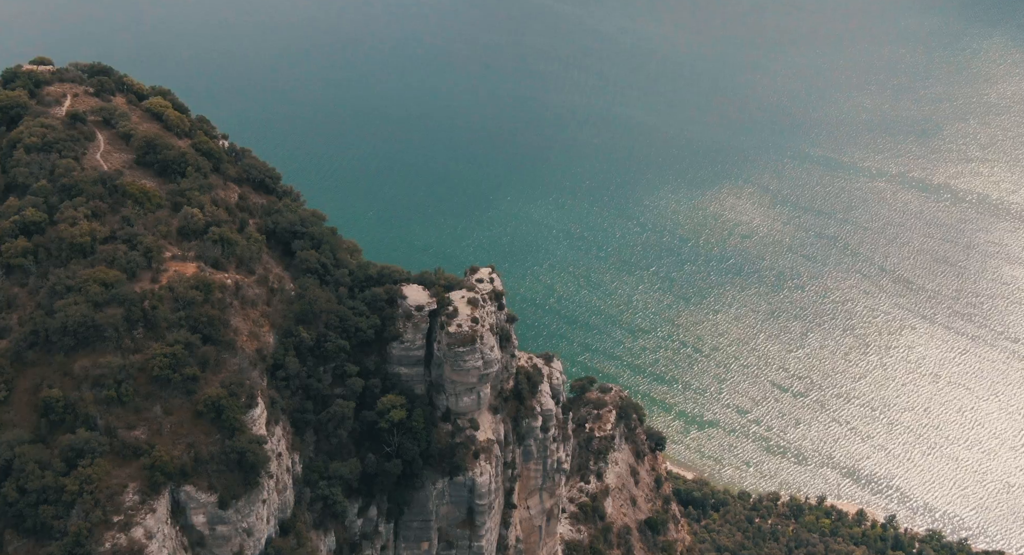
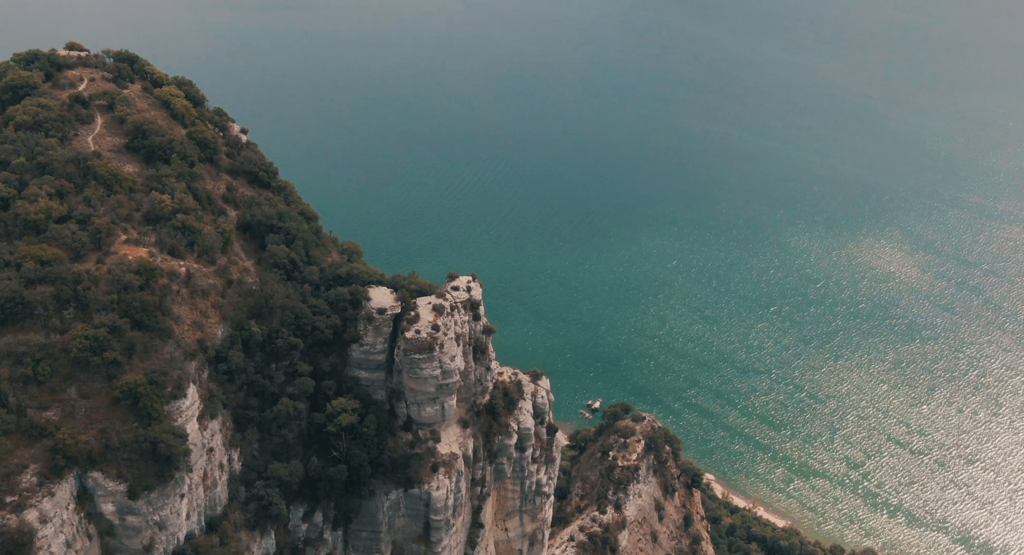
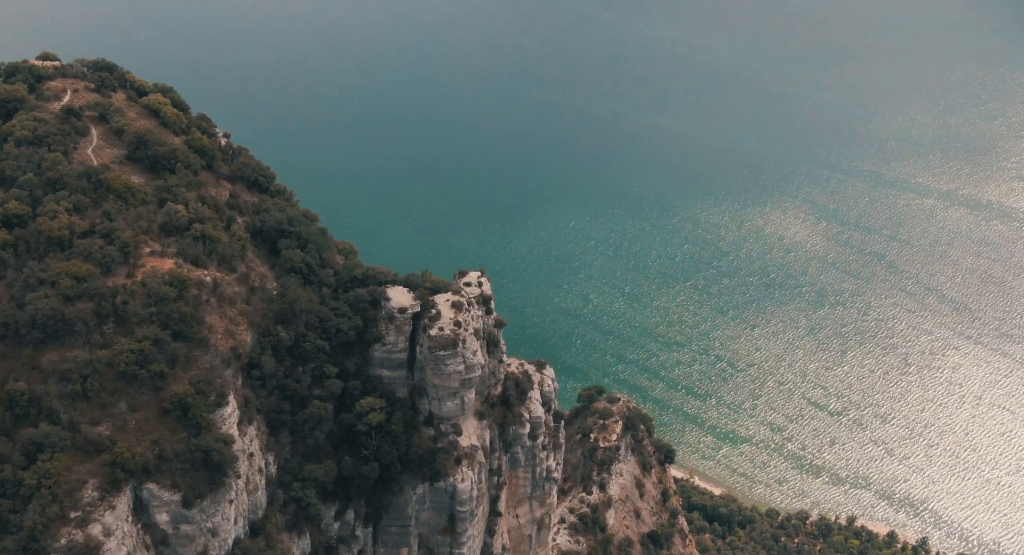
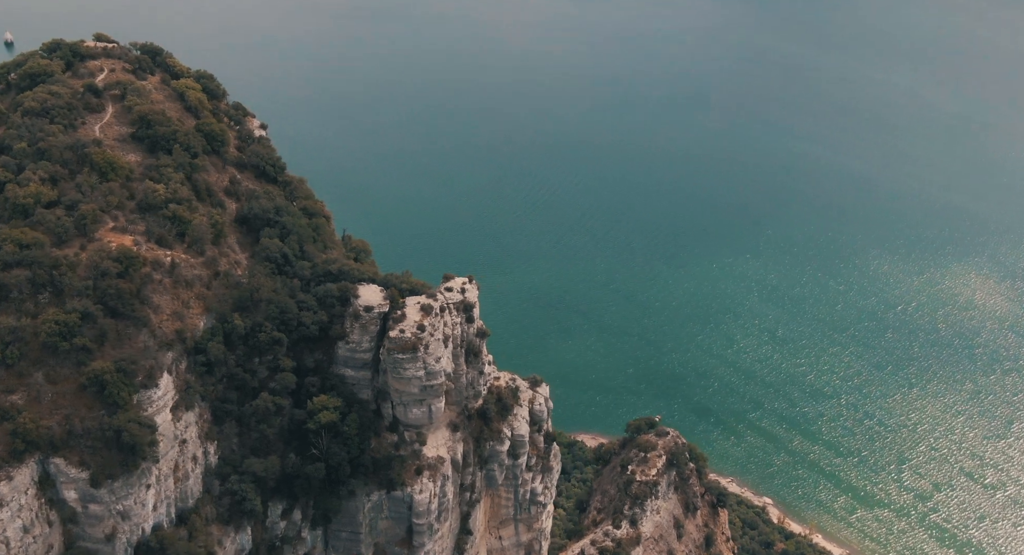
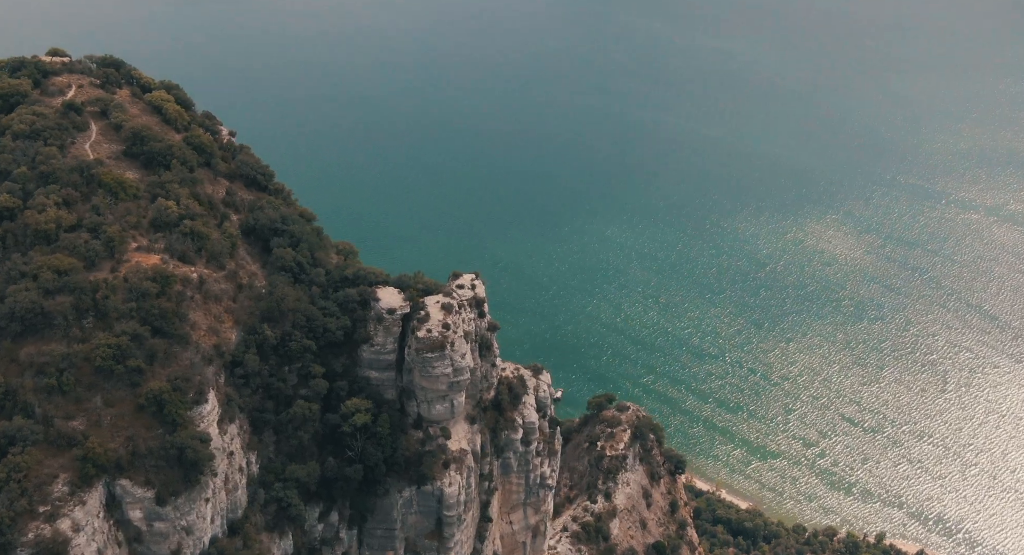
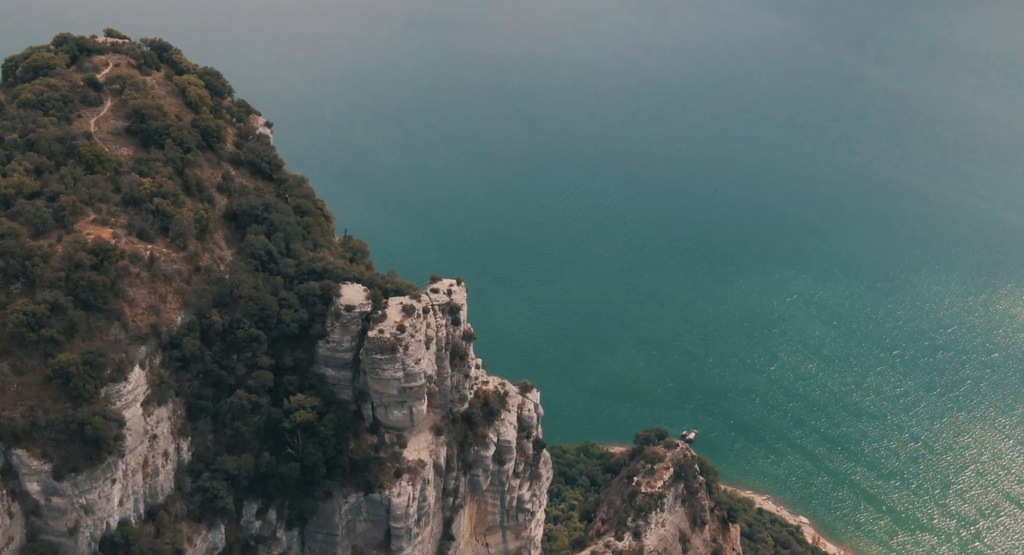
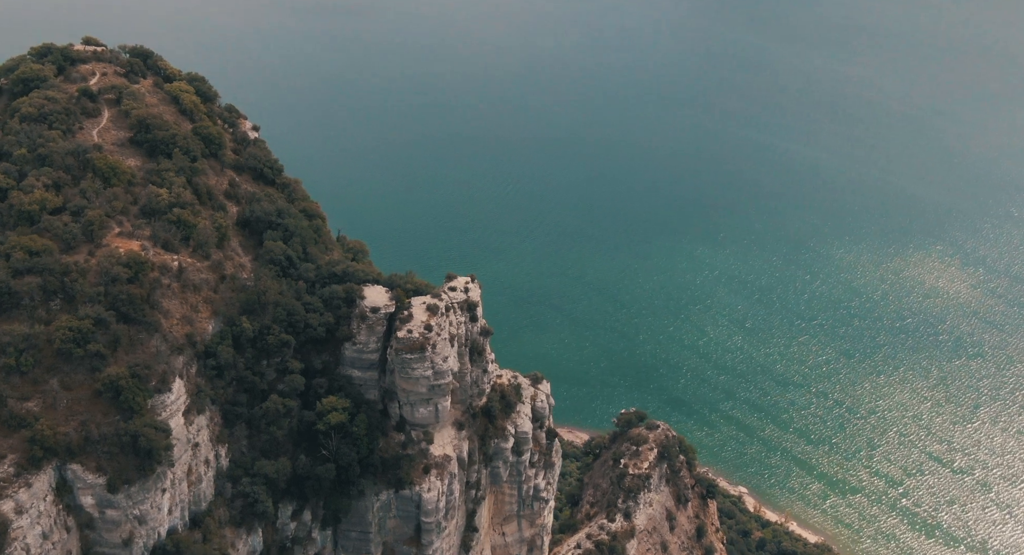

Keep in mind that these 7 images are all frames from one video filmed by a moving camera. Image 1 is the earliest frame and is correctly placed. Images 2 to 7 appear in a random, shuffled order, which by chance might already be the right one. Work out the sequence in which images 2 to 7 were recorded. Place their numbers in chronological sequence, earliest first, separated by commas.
3, 5, 2, 7, 4, 6
